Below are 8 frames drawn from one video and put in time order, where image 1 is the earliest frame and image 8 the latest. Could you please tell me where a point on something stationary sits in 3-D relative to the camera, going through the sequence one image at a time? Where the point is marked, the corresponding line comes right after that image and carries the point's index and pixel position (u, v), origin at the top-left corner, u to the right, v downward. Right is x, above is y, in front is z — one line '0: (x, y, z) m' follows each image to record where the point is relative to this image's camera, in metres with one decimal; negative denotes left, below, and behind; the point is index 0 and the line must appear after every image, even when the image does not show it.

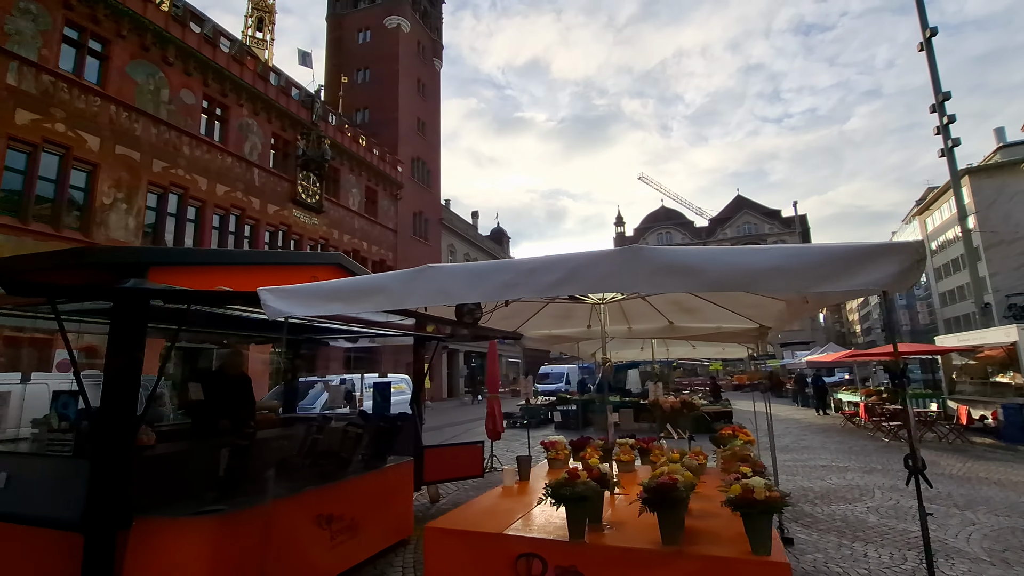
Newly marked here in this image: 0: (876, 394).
0: (+11.4, -3.3, +15.9) m
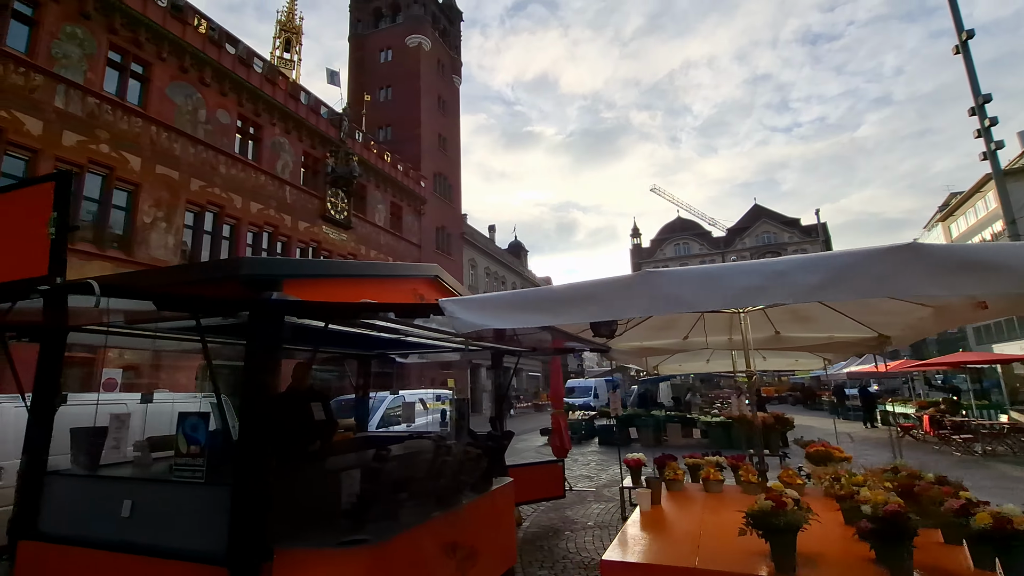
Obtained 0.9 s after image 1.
0: (+12.7, -3.6, +15.4) m
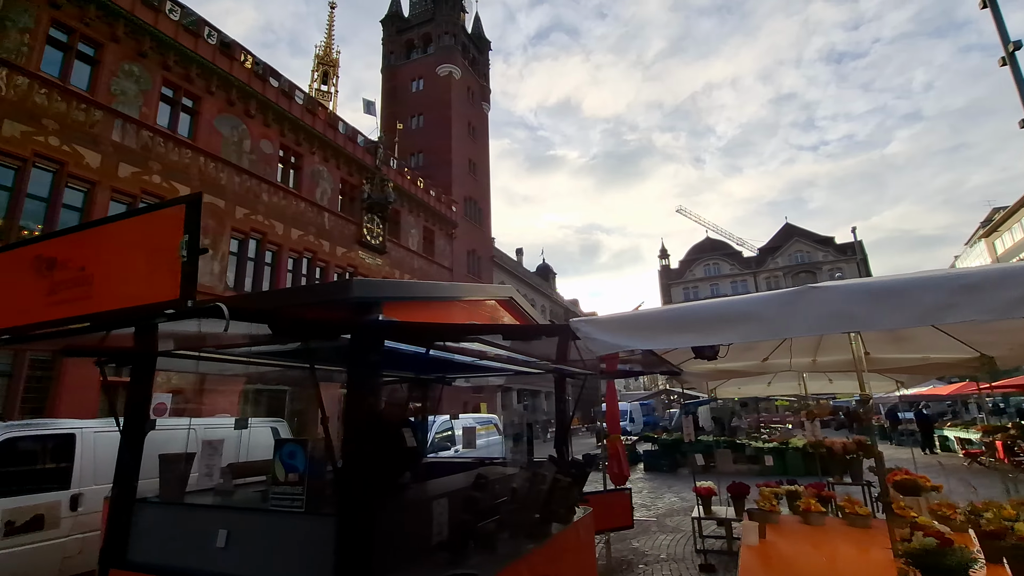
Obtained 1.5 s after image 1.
0: (+13.9, -4.1, +14.5) m
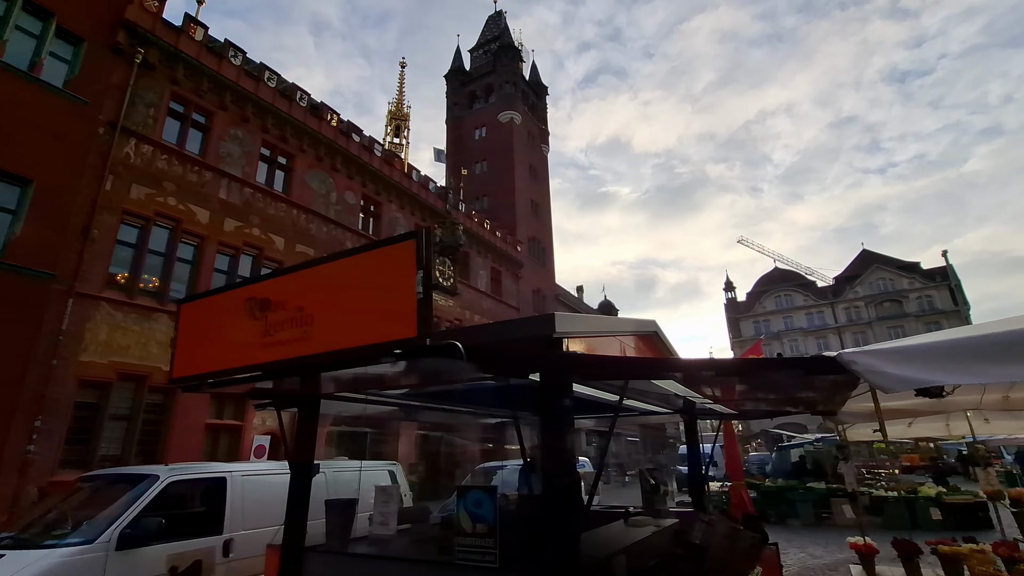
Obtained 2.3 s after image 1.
0: (+16.2, -4.6, +12.4) m
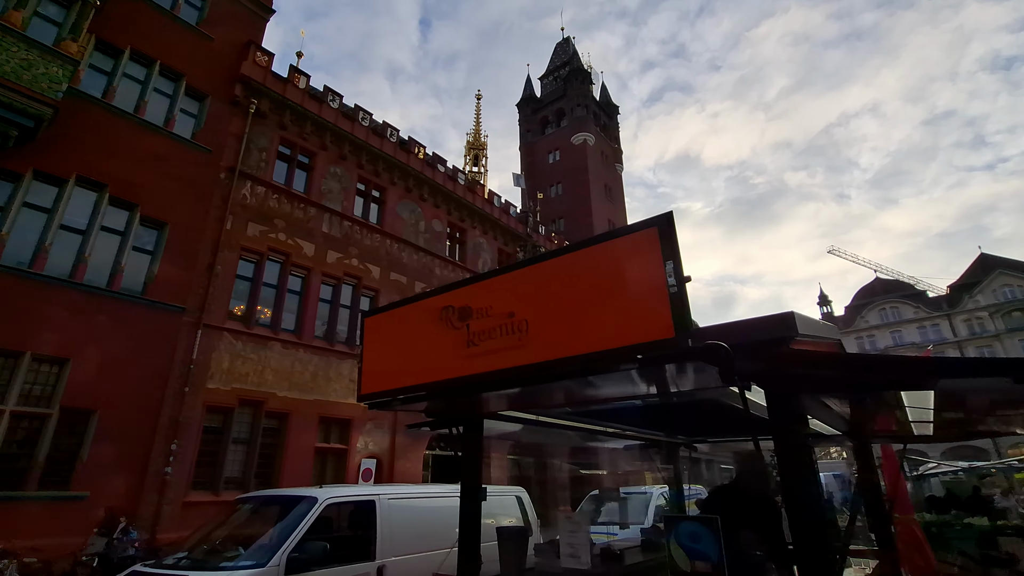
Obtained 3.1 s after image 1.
0: (+18.6, -4.4, +9.6) m
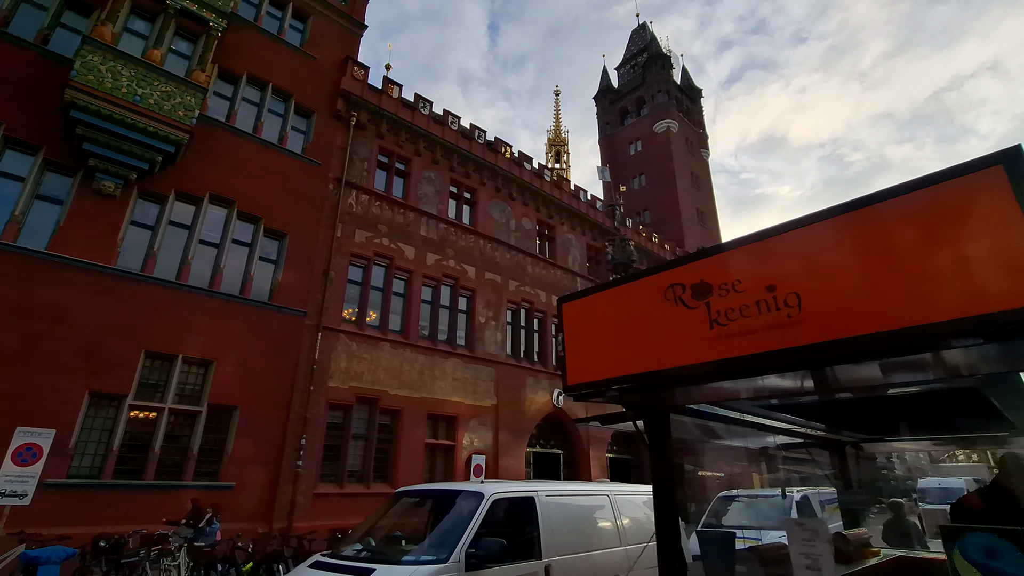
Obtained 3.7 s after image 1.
0: (+20.7, -3.5, +6.6) m
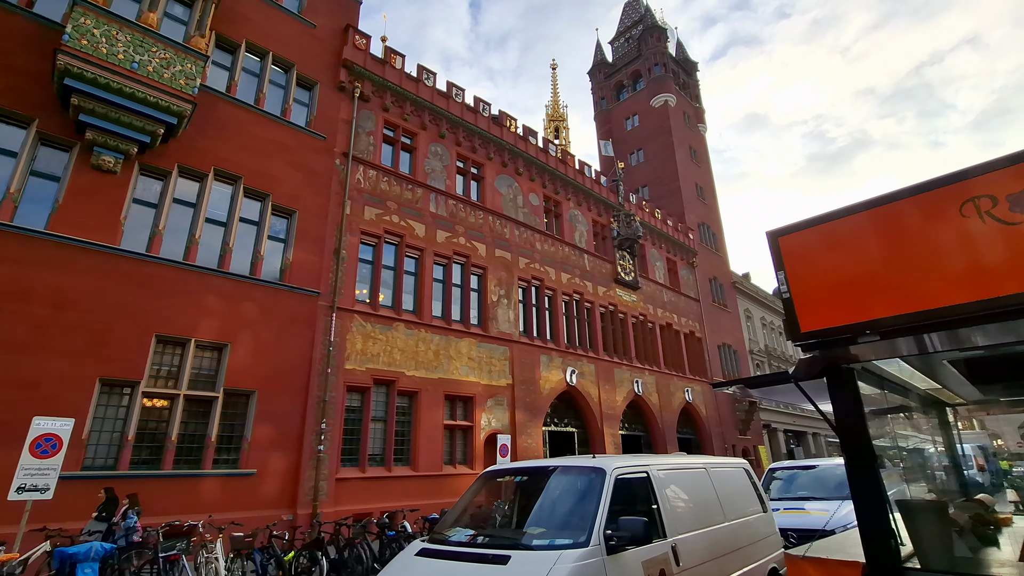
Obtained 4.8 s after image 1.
0: (+21.5, -2.6, +7.0) m
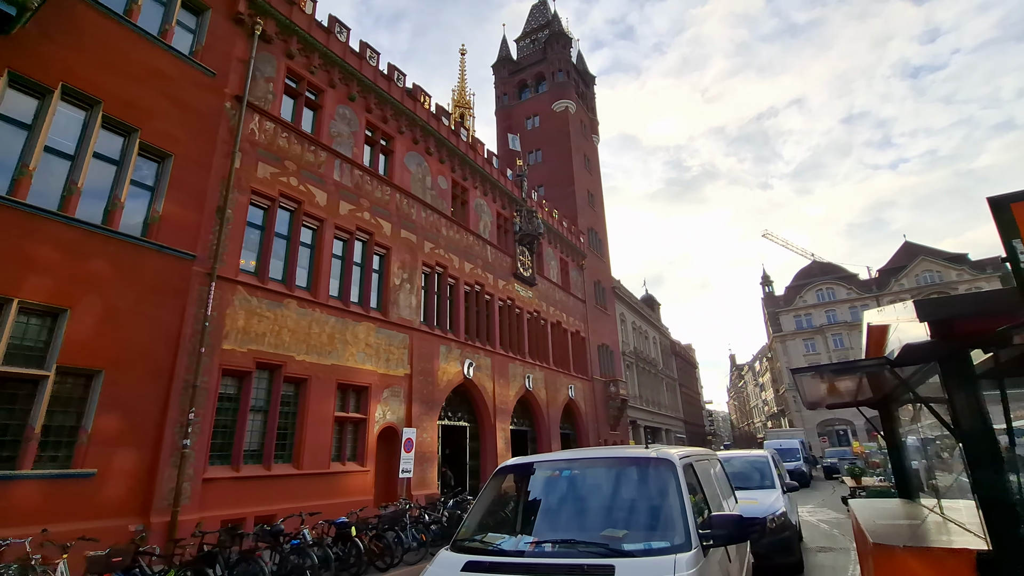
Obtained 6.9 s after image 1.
0: (+20.1, -3.9, +11.5) m
